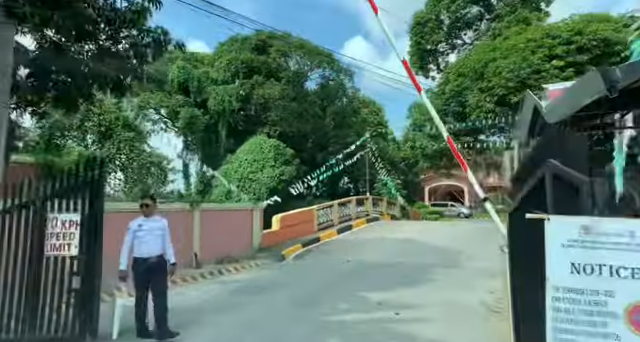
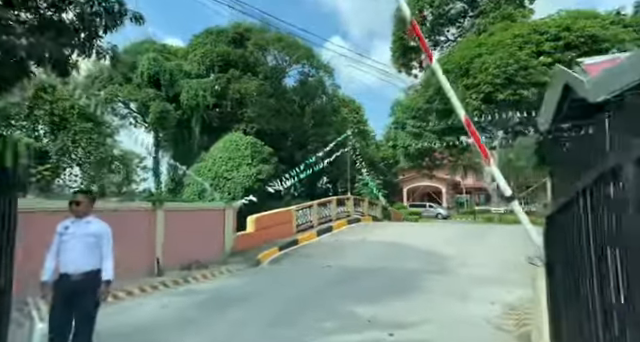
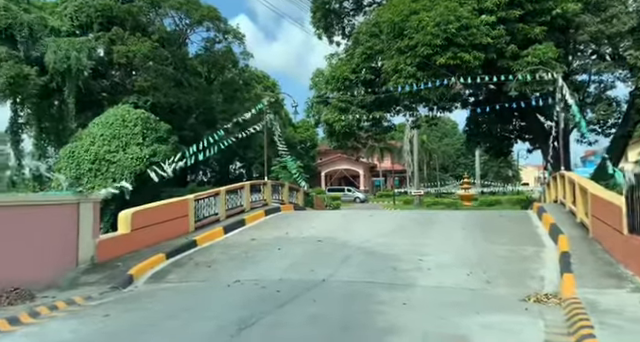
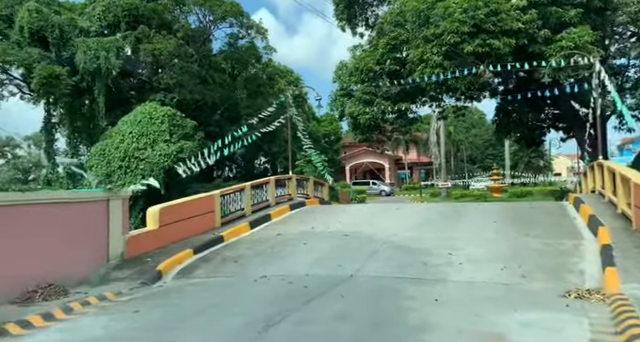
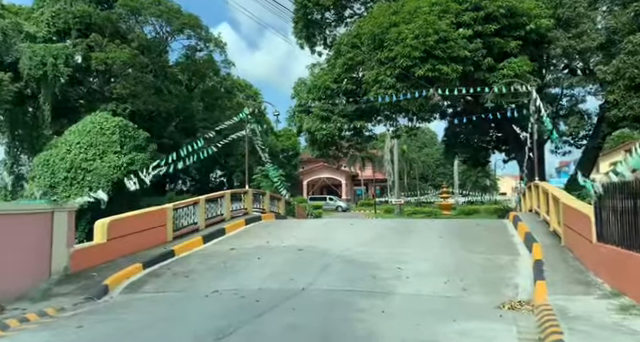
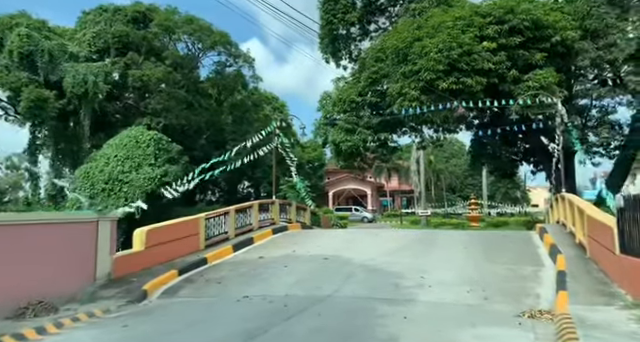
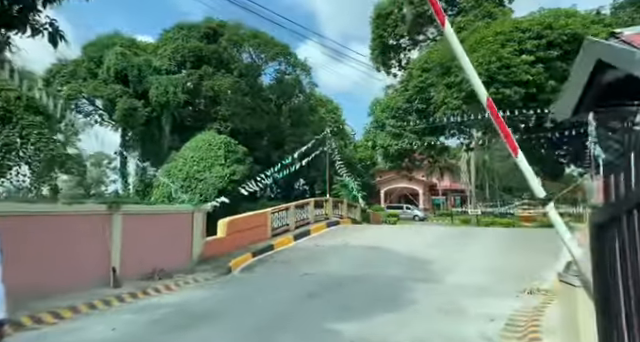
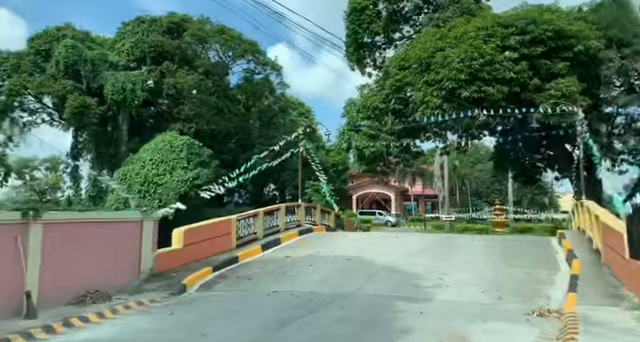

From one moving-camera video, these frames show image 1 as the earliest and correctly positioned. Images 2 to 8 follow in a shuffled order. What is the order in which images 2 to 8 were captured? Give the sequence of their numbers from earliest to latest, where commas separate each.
2, 7, 8, 6, 5, 3, 4
